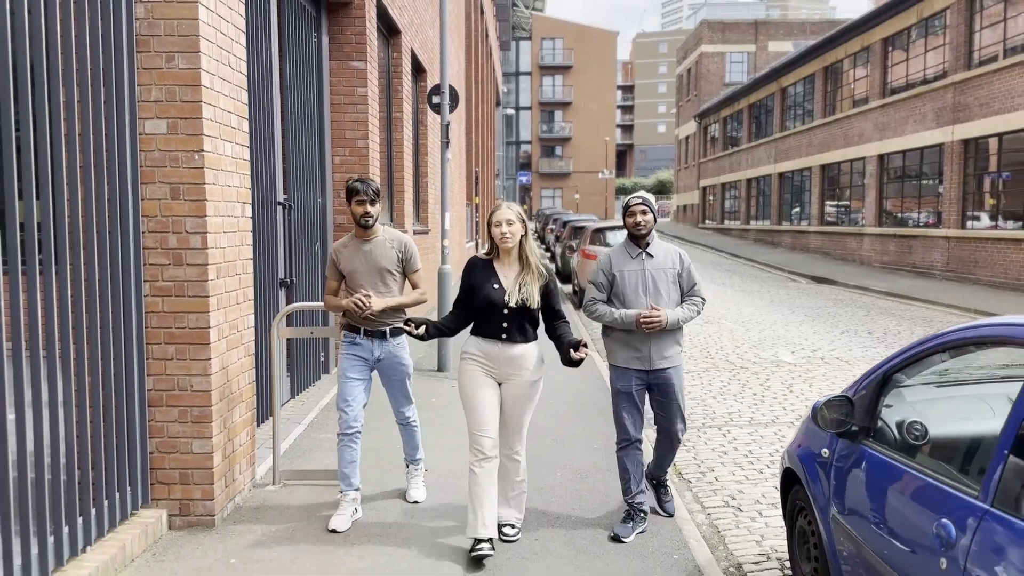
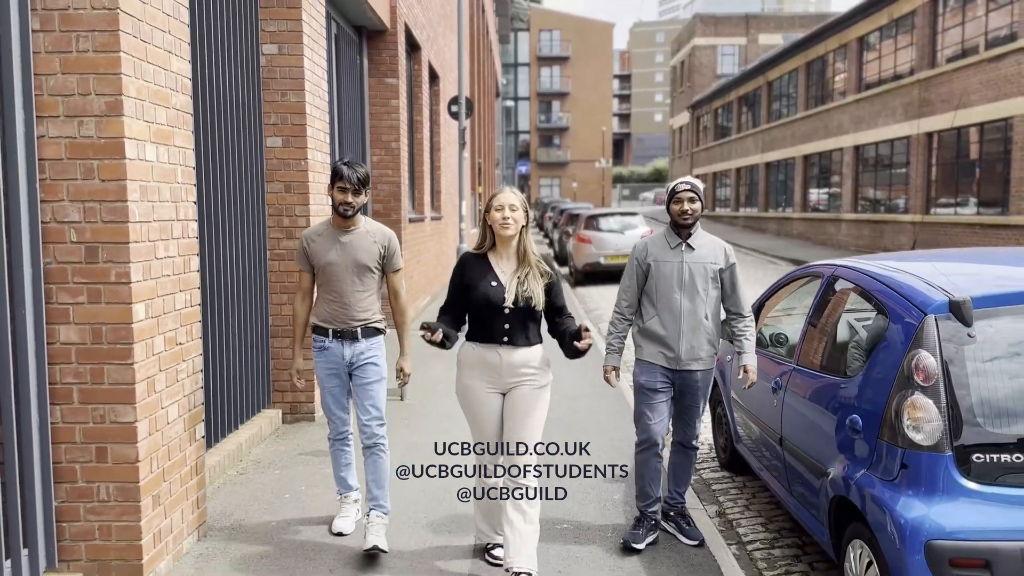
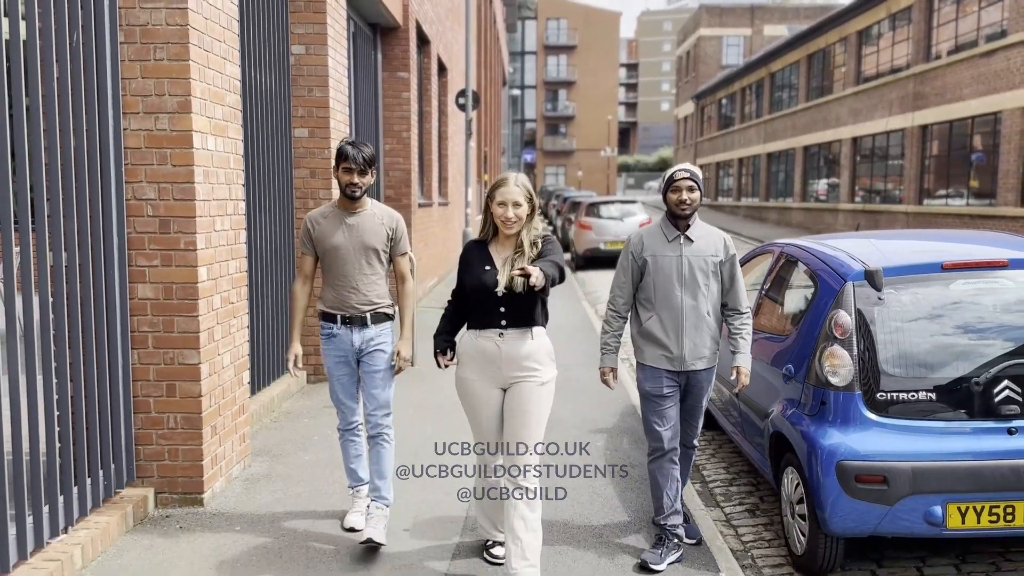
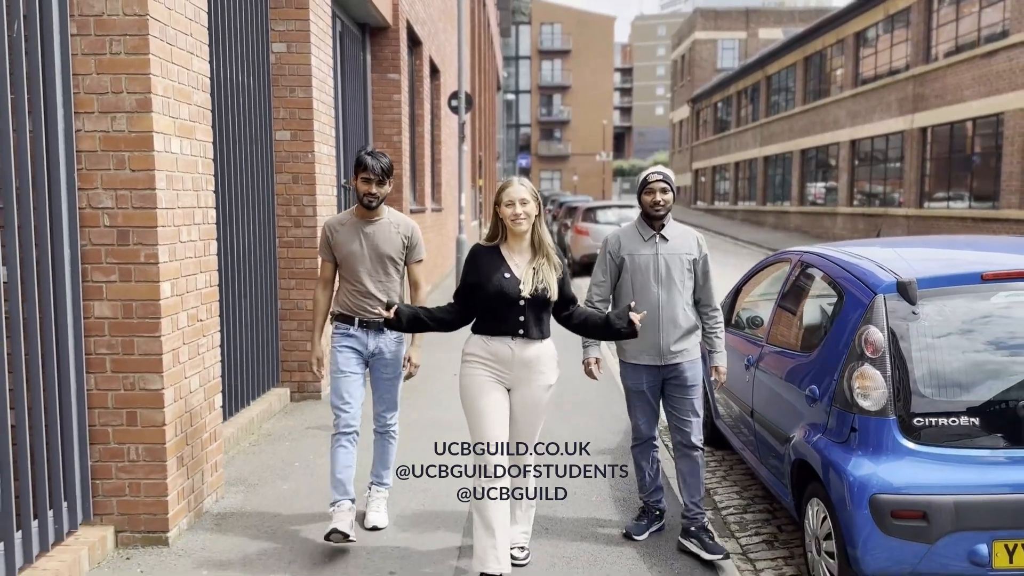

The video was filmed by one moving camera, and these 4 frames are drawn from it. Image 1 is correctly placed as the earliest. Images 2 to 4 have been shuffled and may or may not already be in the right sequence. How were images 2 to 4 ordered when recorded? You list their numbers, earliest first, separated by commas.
2, 4, 3
